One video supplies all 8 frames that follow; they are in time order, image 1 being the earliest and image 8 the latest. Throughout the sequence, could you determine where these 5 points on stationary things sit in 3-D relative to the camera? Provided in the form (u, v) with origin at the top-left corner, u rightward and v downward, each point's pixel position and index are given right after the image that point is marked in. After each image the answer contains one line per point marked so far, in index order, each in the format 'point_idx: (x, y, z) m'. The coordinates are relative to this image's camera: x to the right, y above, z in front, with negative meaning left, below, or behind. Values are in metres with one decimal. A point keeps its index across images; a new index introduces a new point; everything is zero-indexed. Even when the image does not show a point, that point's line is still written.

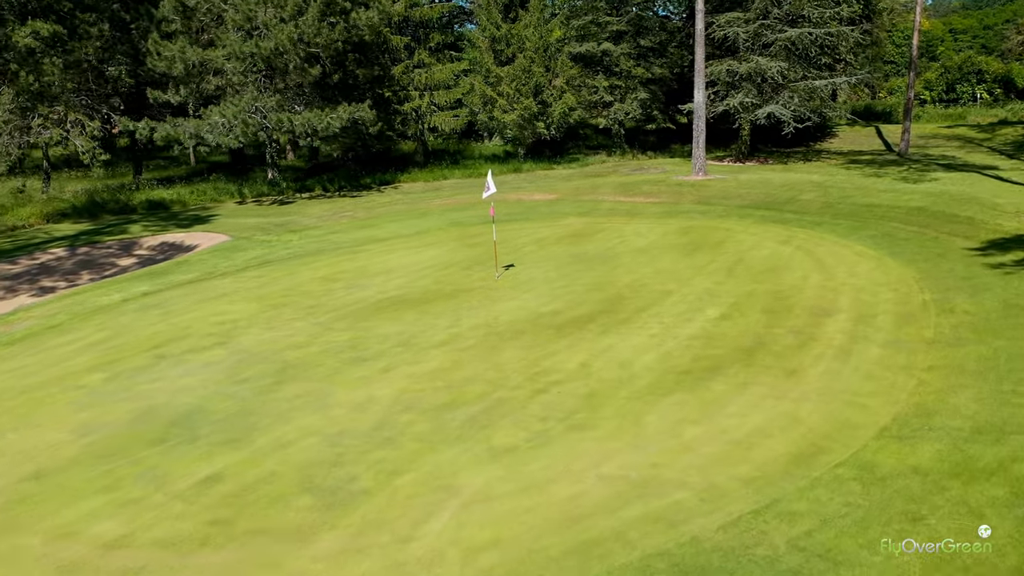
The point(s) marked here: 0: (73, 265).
0: (-10.0, +0.6, +18.2) m
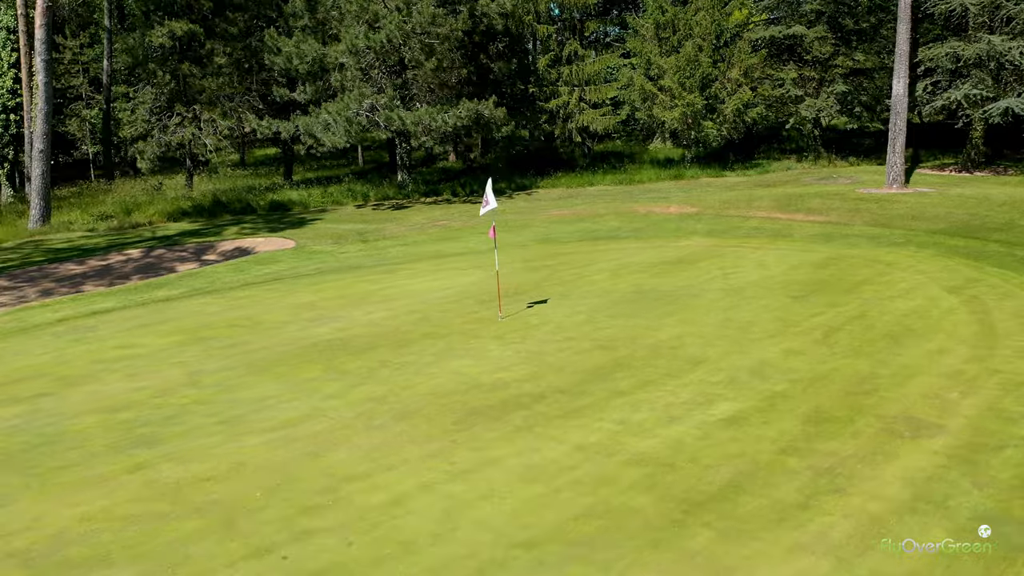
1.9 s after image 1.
0: (-8.2, +0.5, +17.6) m
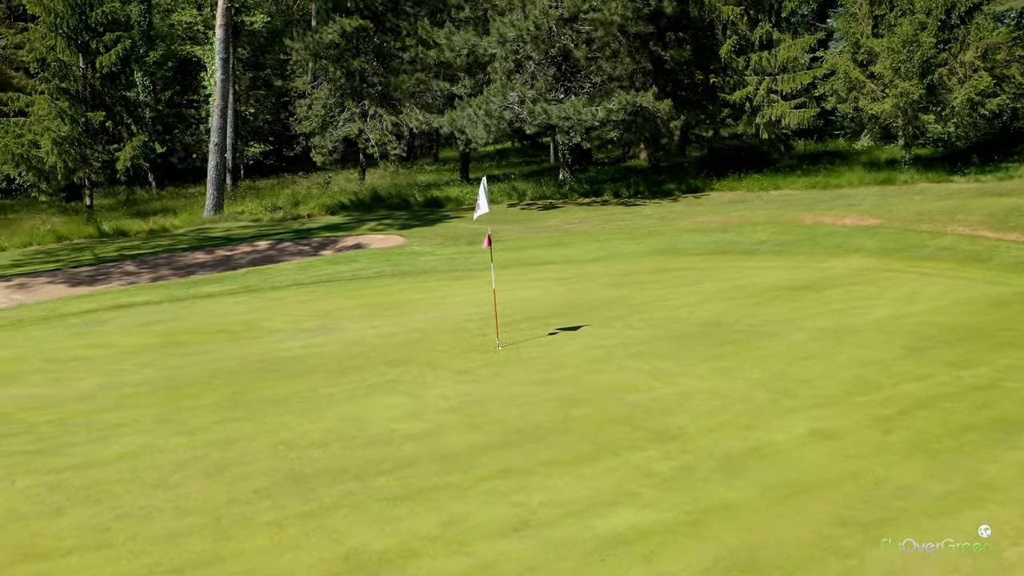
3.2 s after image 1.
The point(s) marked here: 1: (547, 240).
0: (-5.7, +0.7, +17.8) m
1: (+0.7, +1.0, +16.9) m
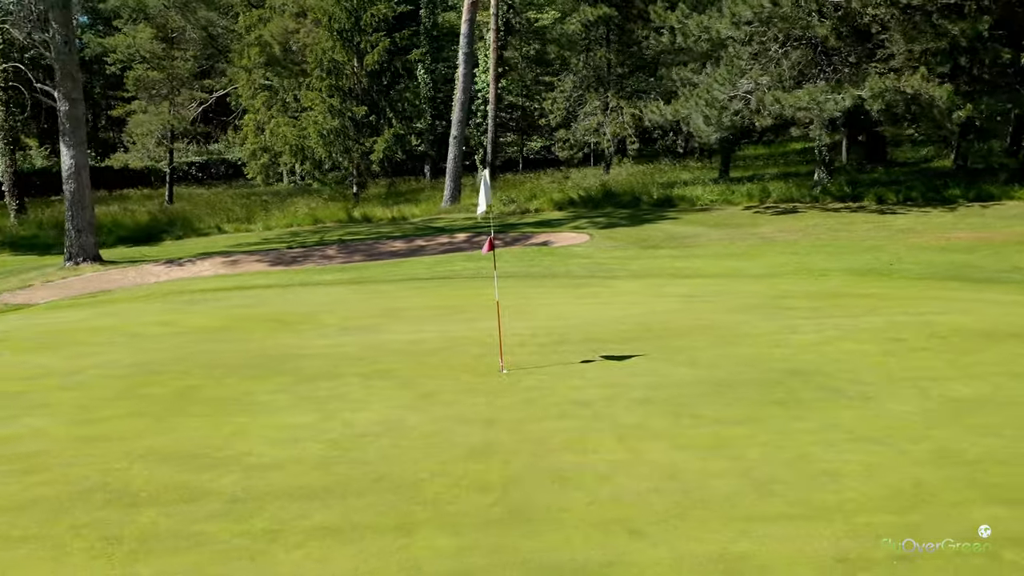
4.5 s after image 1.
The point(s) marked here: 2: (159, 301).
0: (-1.6, +0.9, +18.0) m
1: (+4.0, +0.7, +14.5) m
2: (-4.9, -0.2, +11.5) m
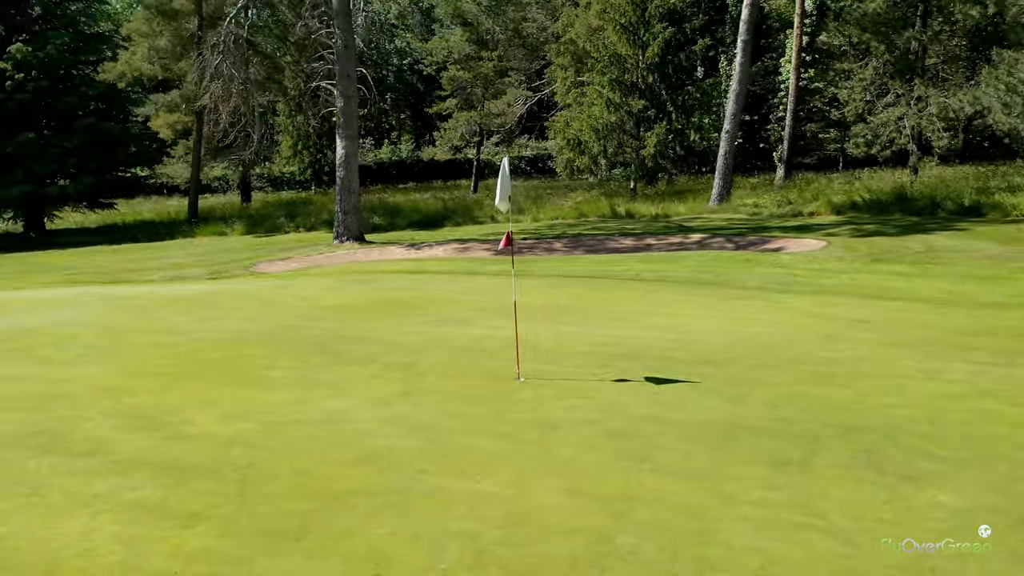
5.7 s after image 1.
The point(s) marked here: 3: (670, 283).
0: (+3.2, +0.8, +17.0) m
1: (+6.7, +0.2, +11.5) m
2: (-2.7, +0.2, +12.5) m
3: (+2.2, +0.1, +11.2) m
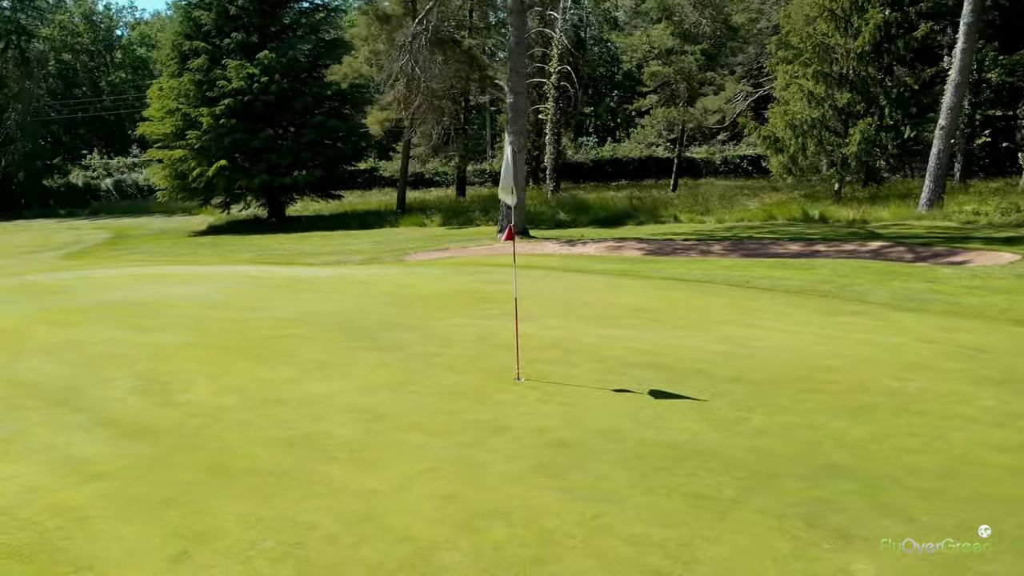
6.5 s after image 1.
0: (+6.0, +0.6, +15.3) m
1: (+7.8, -0.2, +9.1) m
2: (-0.9, +0.3, +12.8) m
3: (+3.3, -0.1, +10.1) m
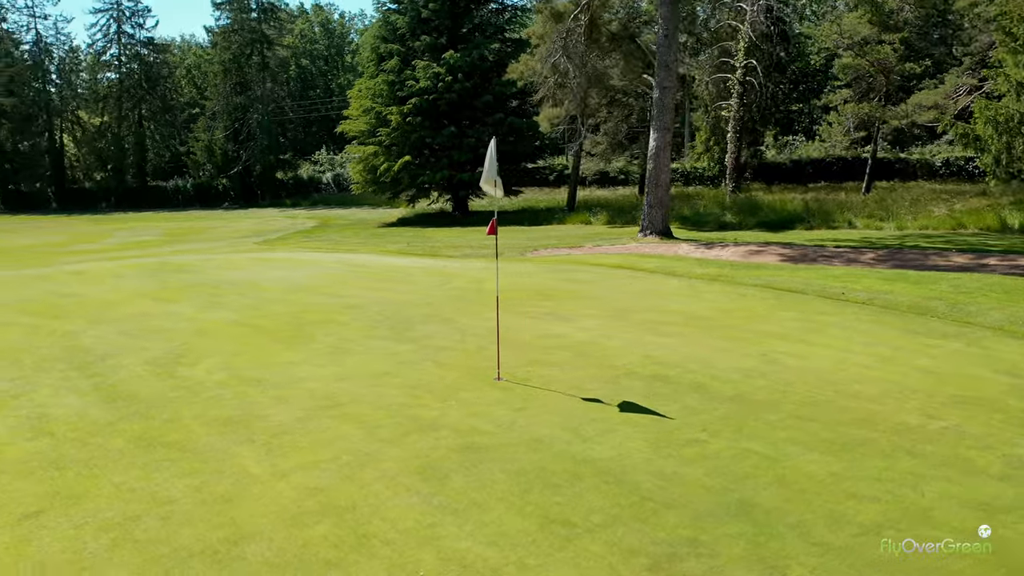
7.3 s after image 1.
0: (+7.9, +0.3, +13.3) m
1: (+8.0, -0.5, +6.8) m
2: (+0.6, +0.4, +12.6) m
3: (+3.9, -0.2, +8.9) m
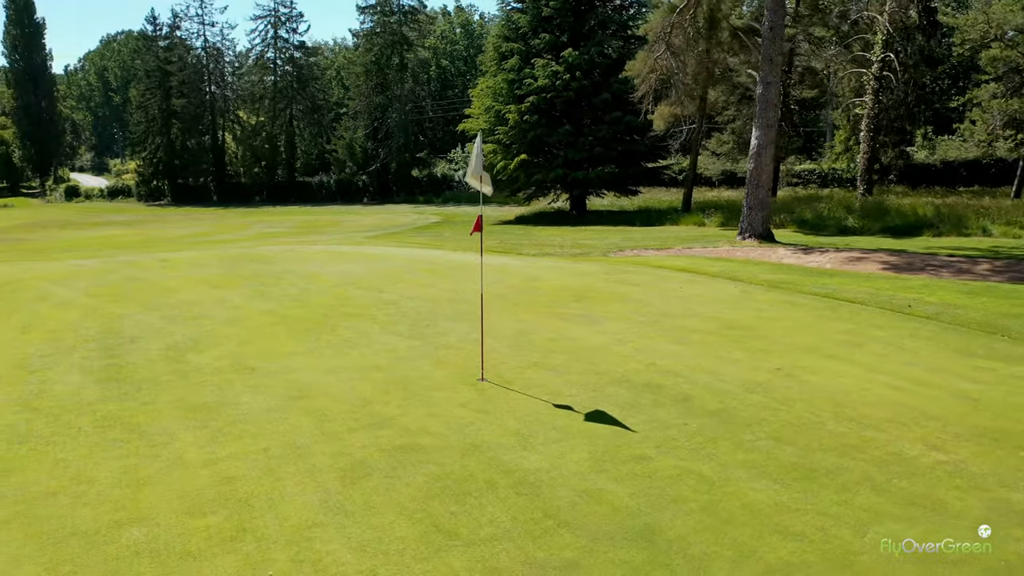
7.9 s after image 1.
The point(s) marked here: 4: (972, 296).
0: (+8.9, 0.0, +11.6) m
1: (+7.8, -0.8, +5.2) m
2: (+1.5, +0.3, +12.2) m
3: (+4.2, -0.3, +8.0) m
4: (+5.1, -0.1, +9.0) m
